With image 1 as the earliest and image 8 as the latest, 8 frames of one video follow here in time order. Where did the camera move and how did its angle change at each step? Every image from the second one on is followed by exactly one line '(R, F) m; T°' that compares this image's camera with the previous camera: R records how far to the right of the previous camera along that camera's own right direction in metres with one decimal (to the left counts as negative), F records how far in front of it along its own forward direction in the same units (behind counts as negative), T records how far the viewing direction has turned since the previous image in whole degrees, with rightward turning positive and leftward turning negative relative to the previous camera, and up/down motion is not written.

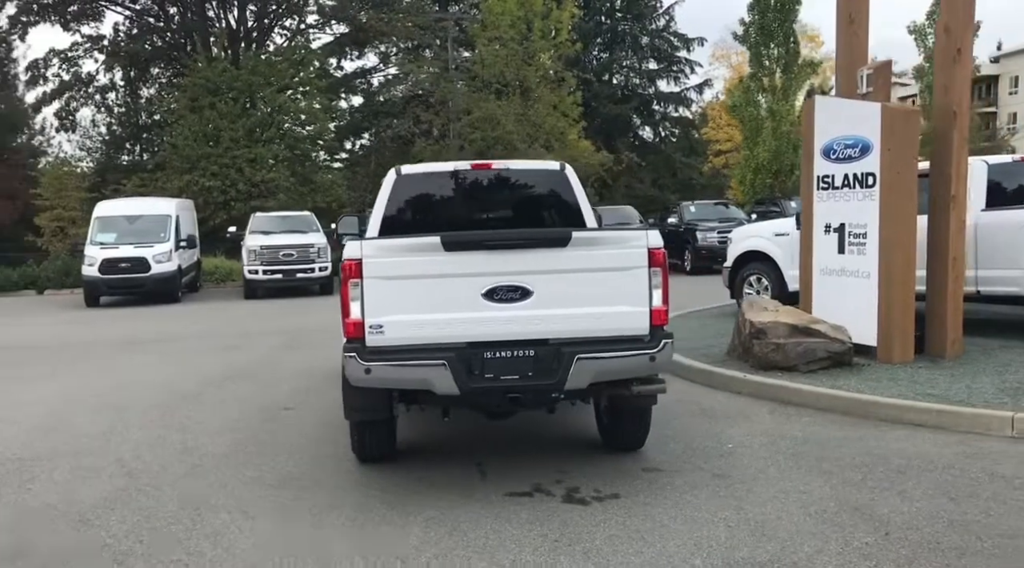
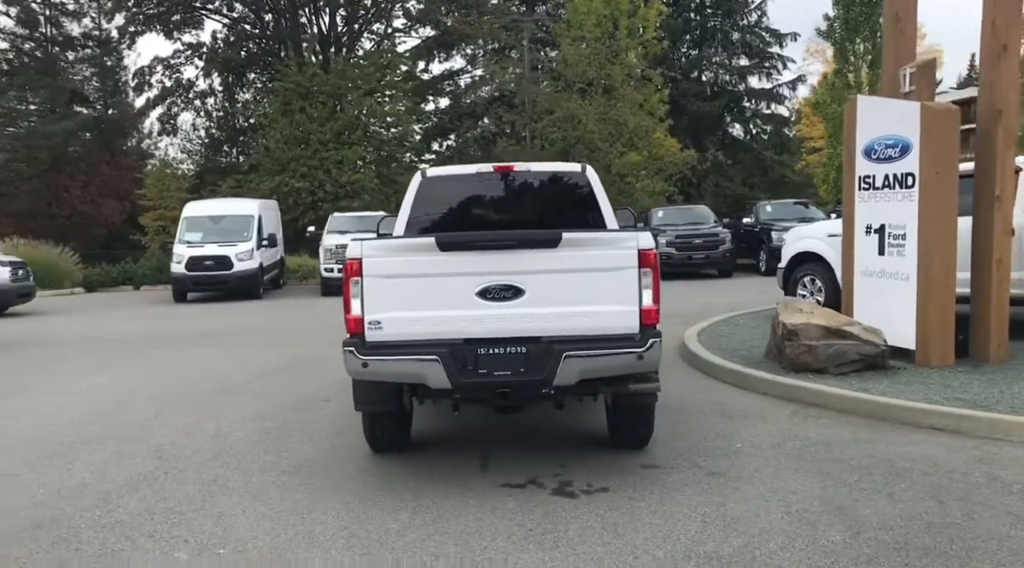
(+0.6, -0.2) m; -6°
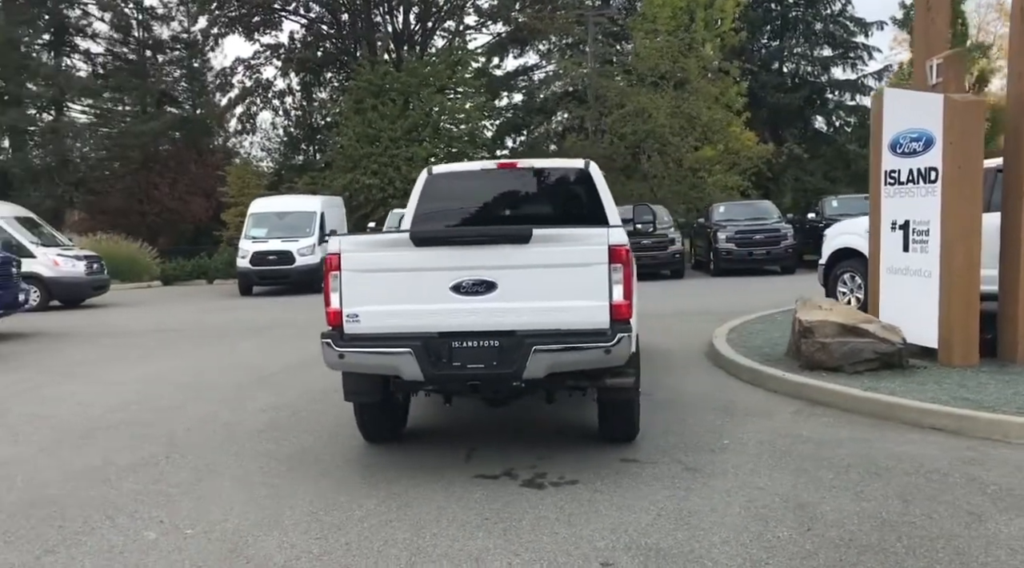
(+0.6, -0.1) m; -5°
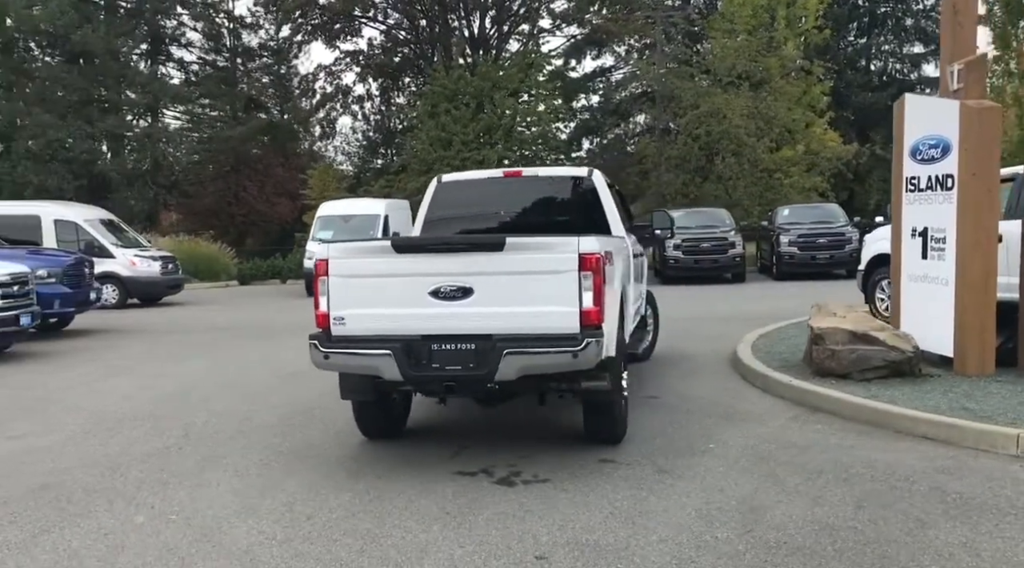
(+0.7, -0.2) m; -5°
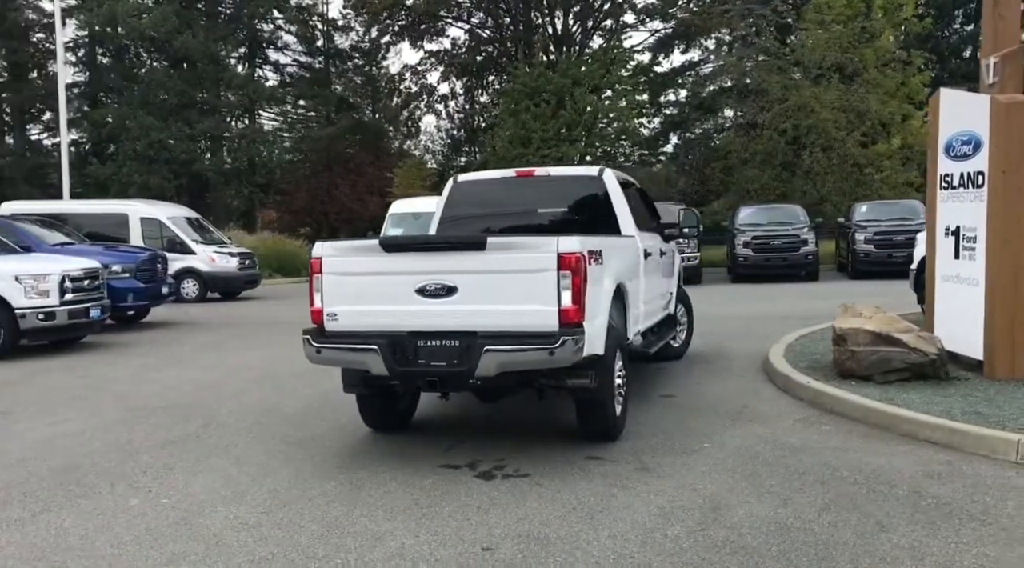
(+0.7, -0.1) m; -6°
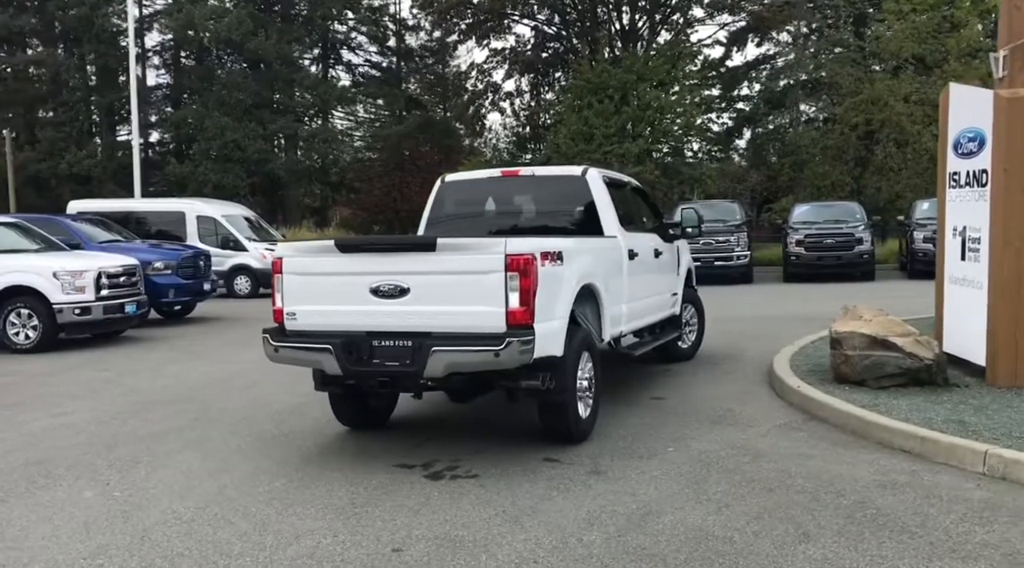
(+0.8, 0.0) m; -5°
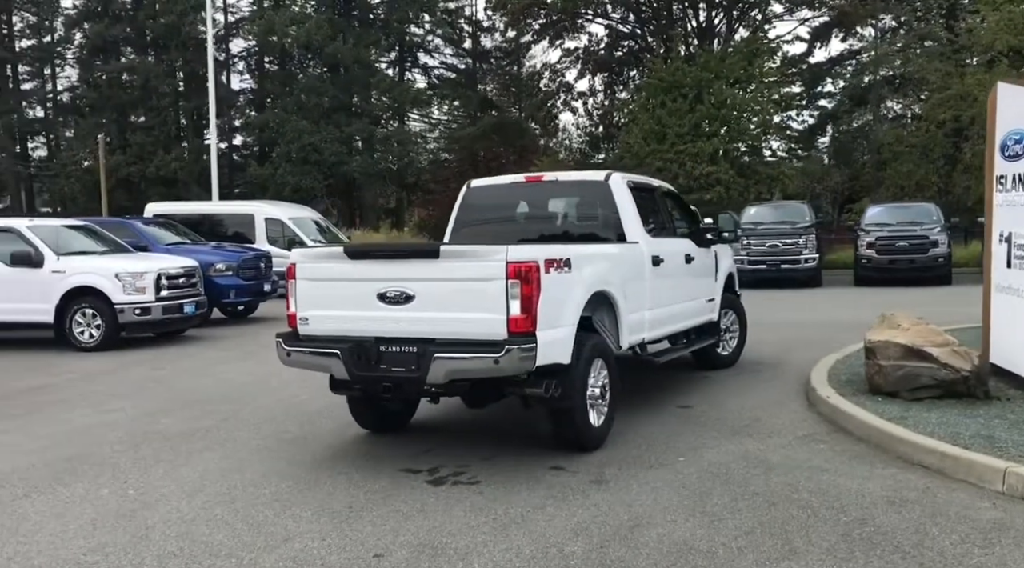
(+0.5, 0.0) m; -5°
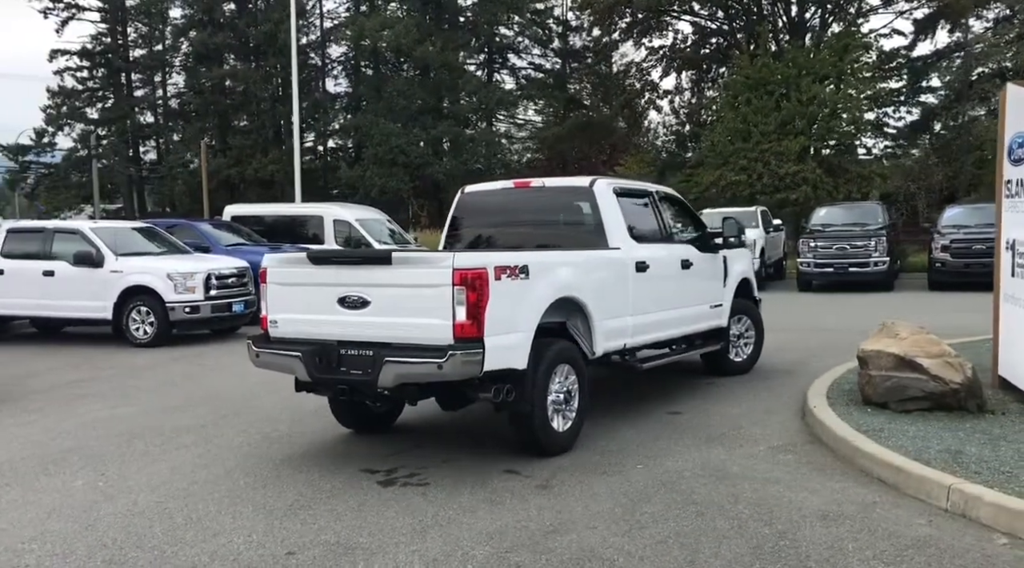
(+0.9, -0.1) m; -6°
